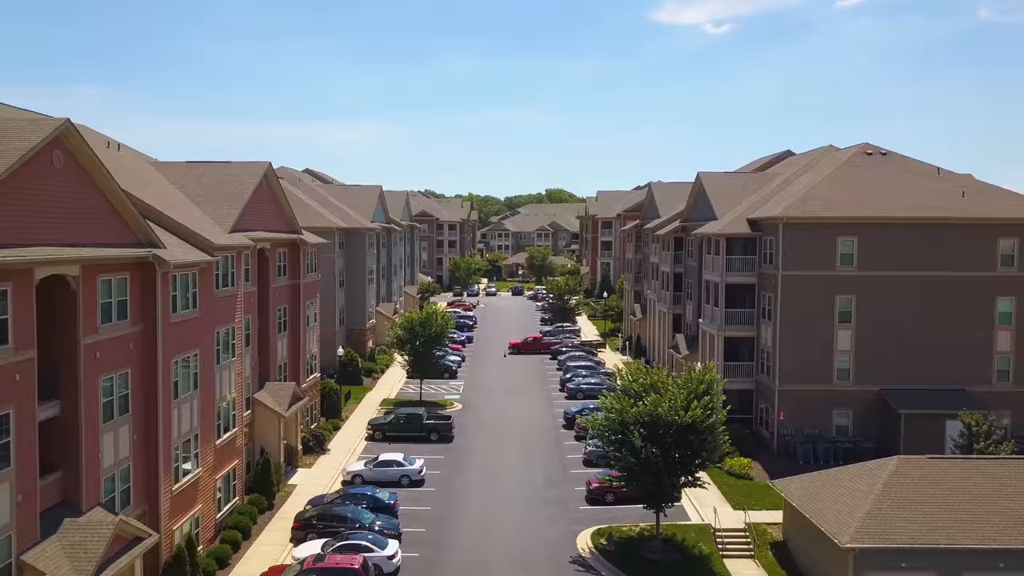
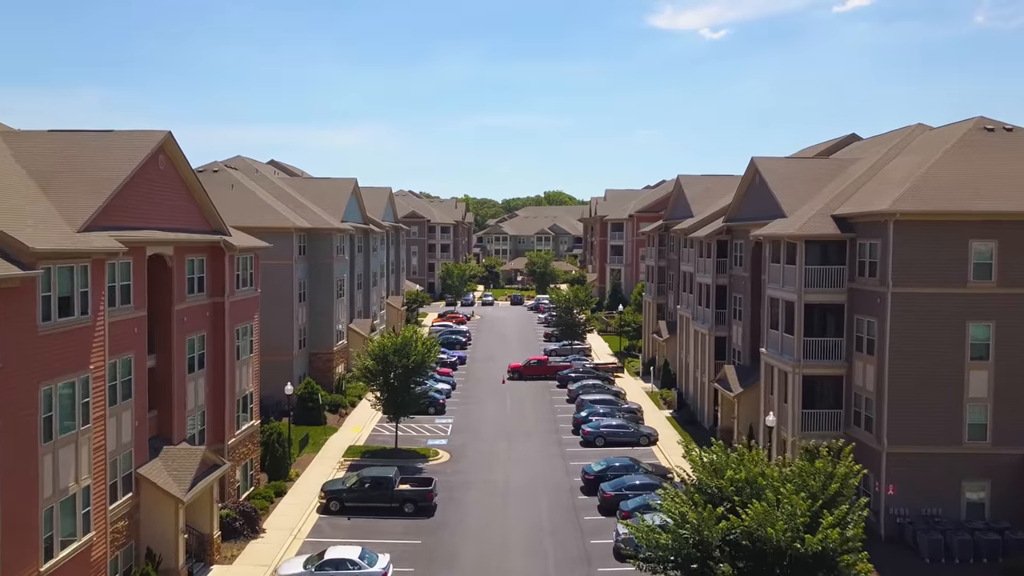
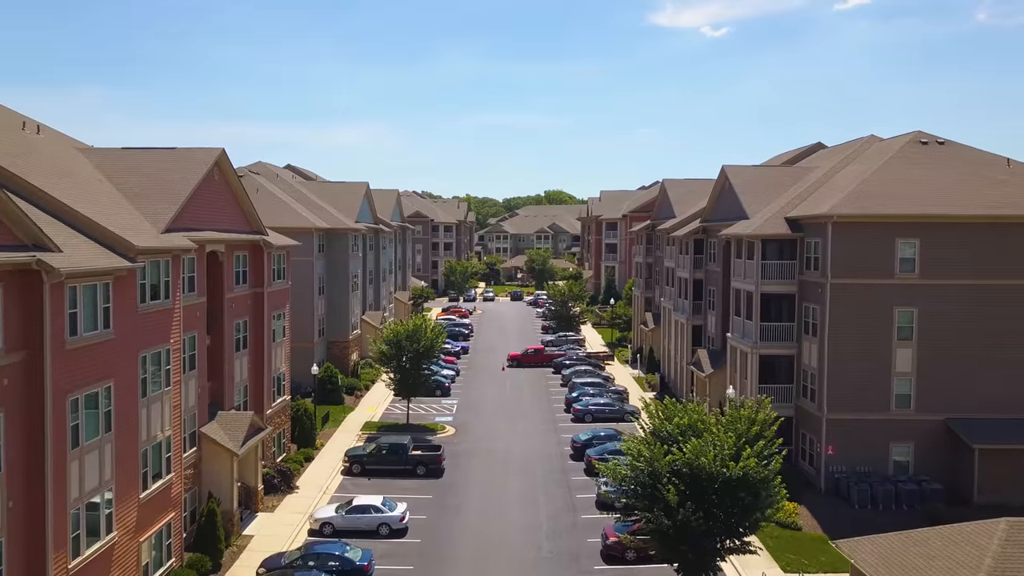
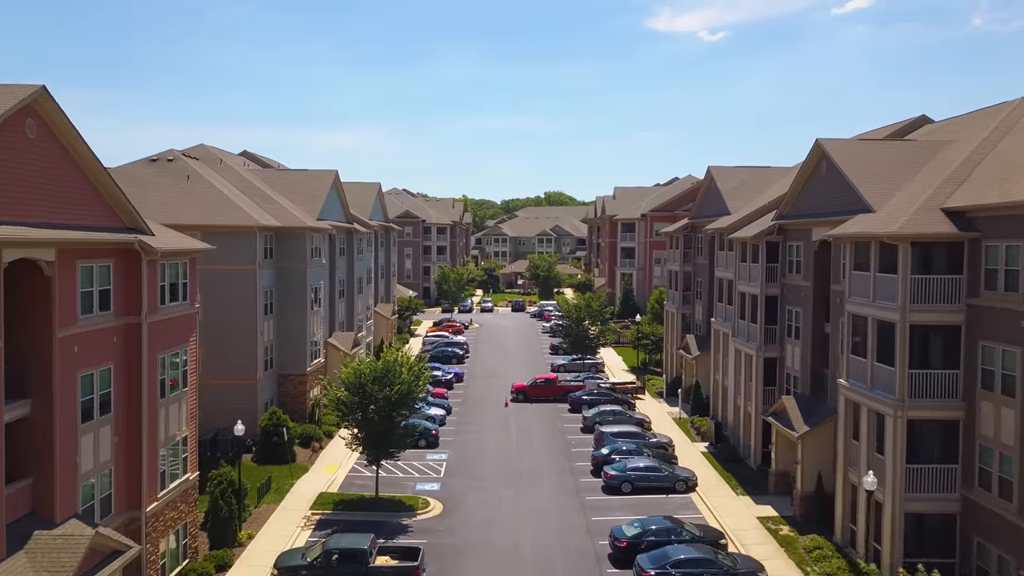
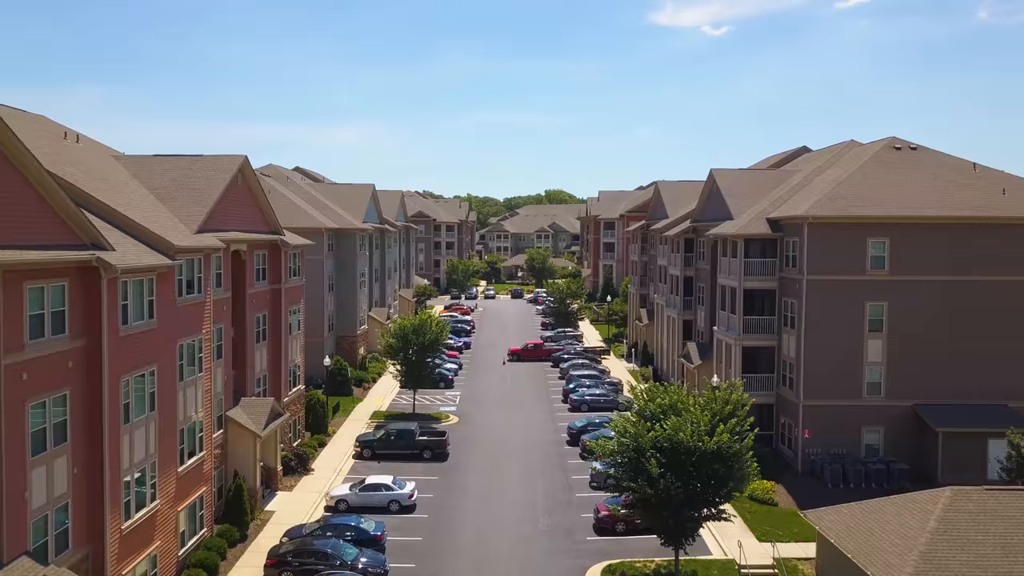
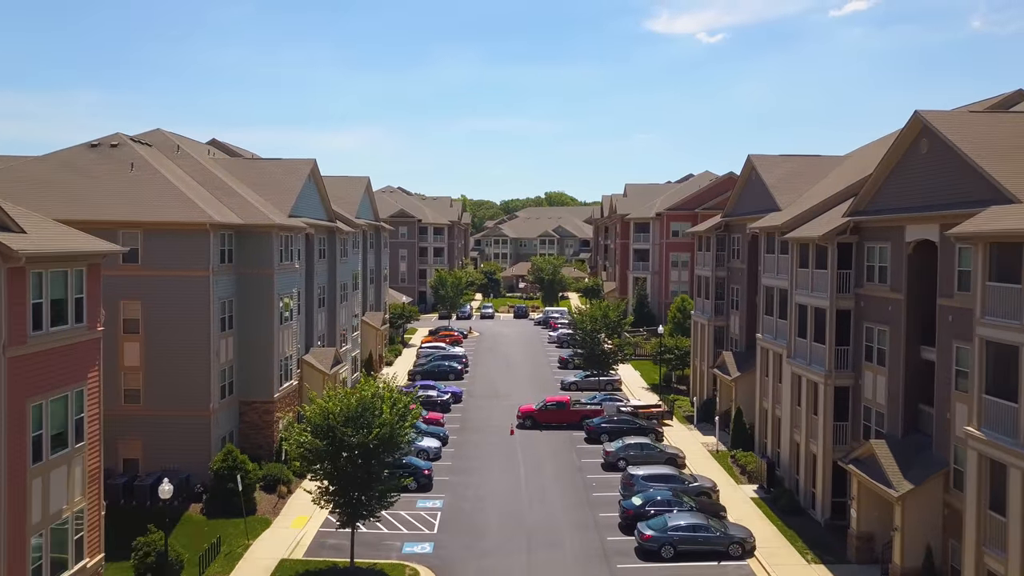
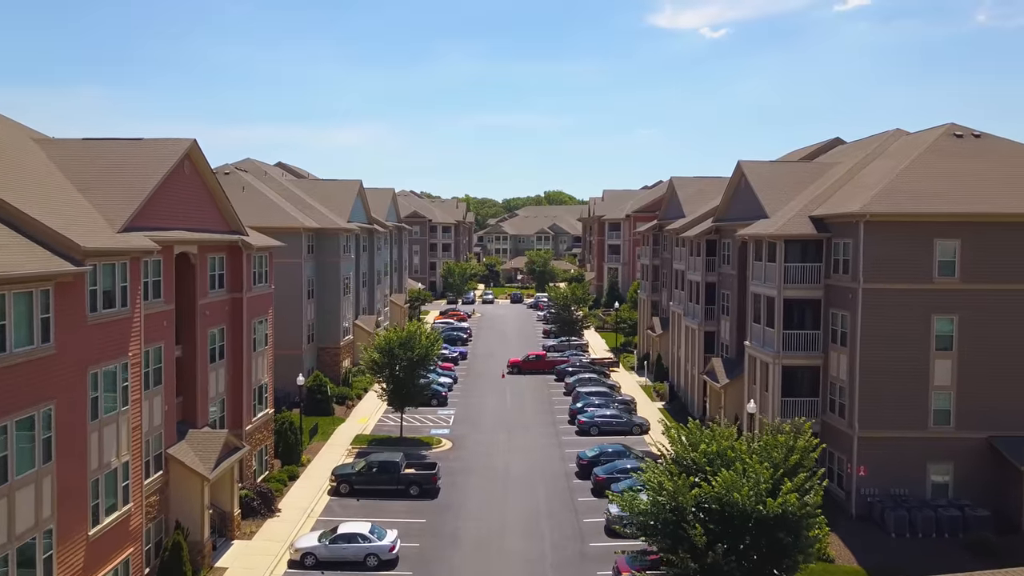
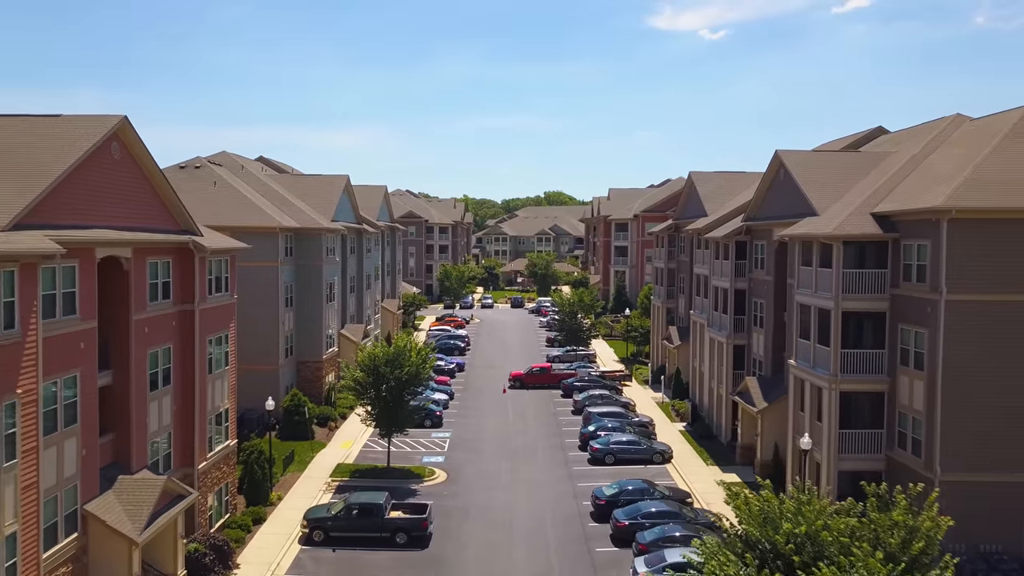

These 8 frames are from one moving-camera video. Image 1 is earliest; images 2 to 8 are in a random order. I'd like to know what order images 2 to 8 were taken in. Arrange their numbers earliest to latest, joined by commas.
5, 3, 7, 2, 8, 4, 6
